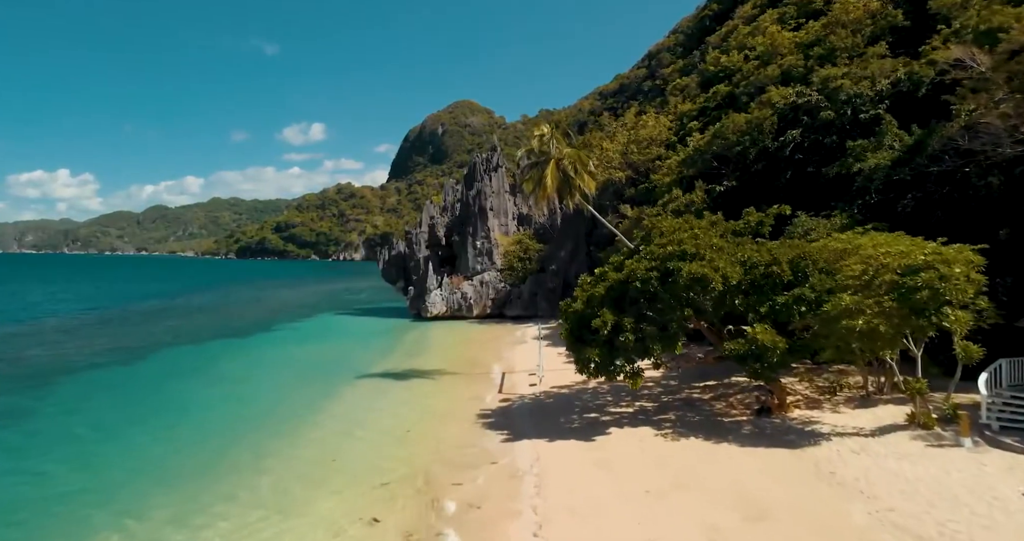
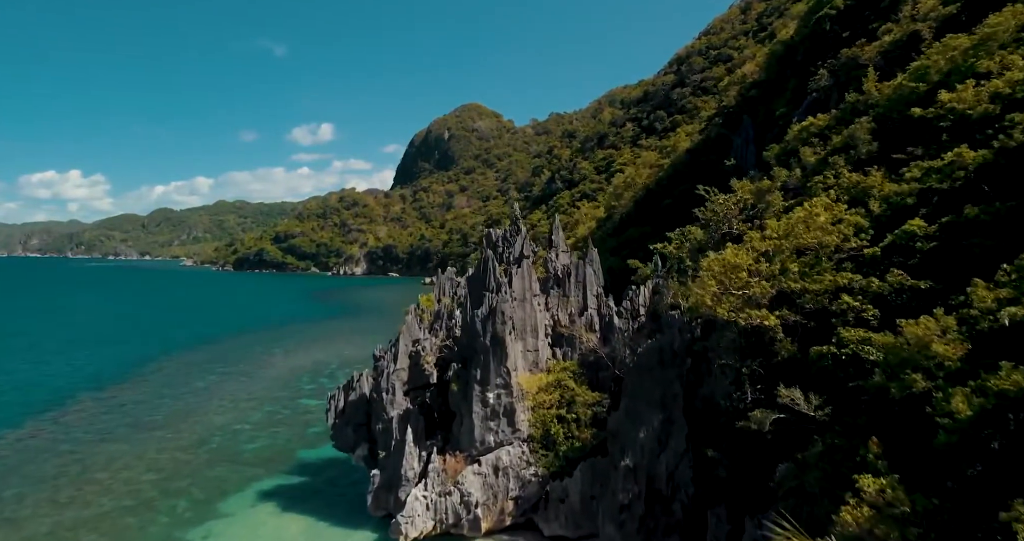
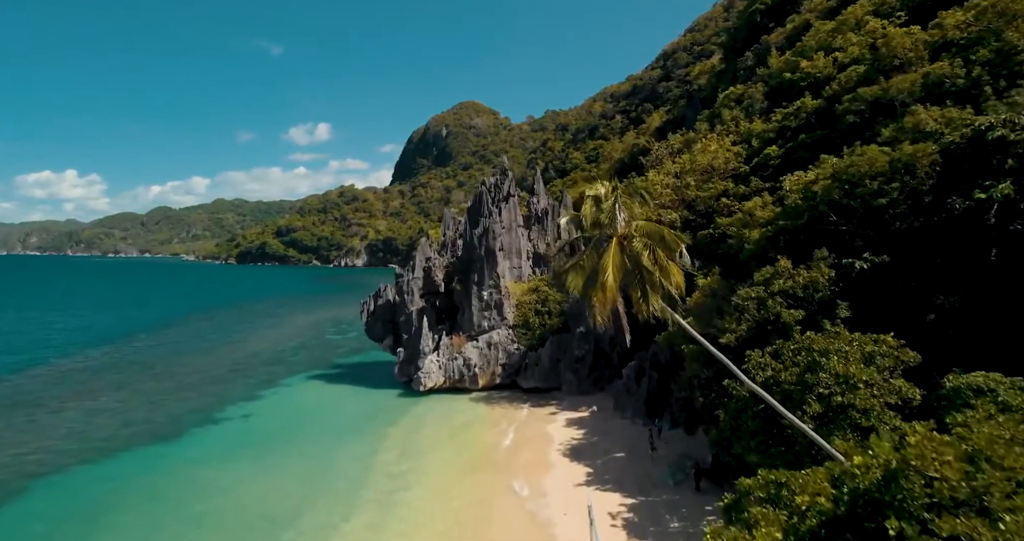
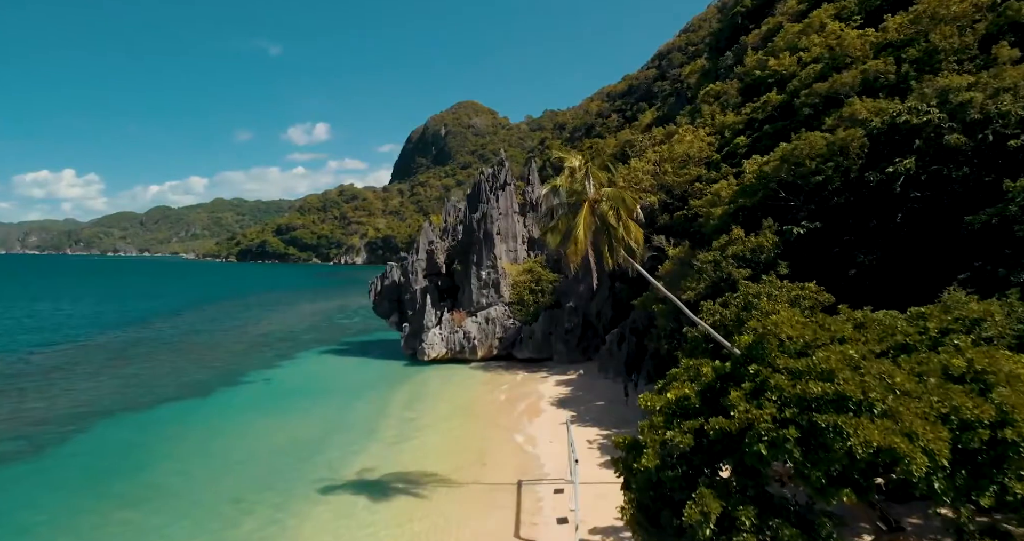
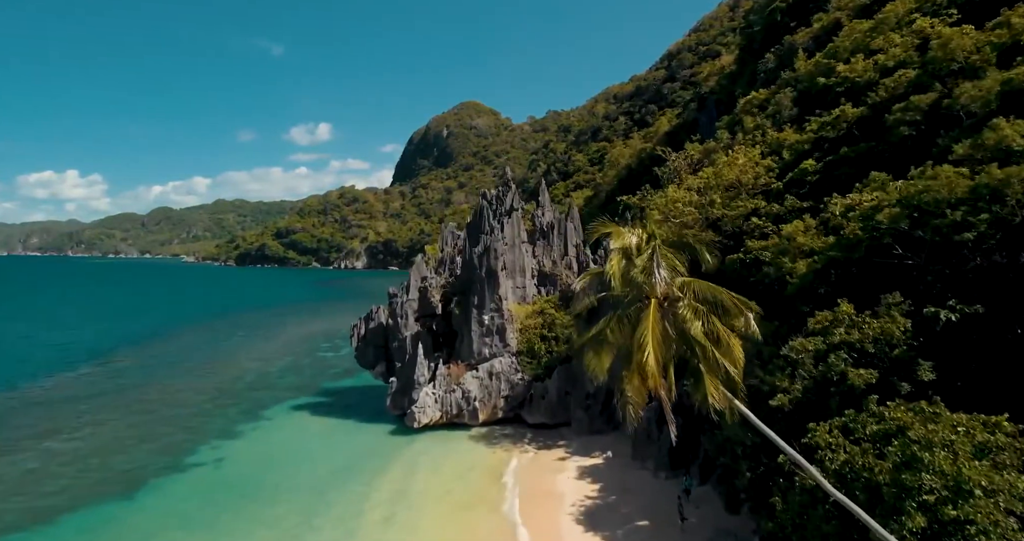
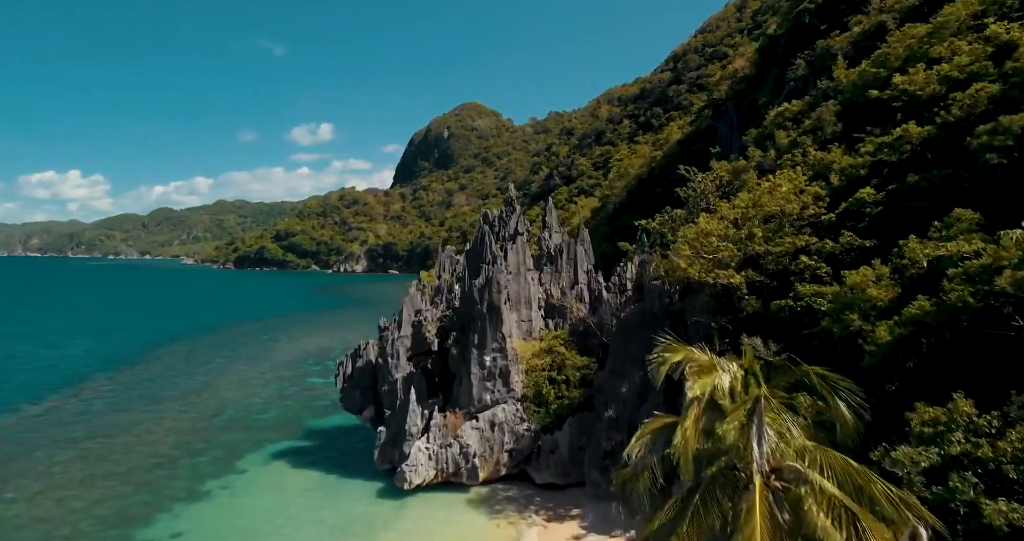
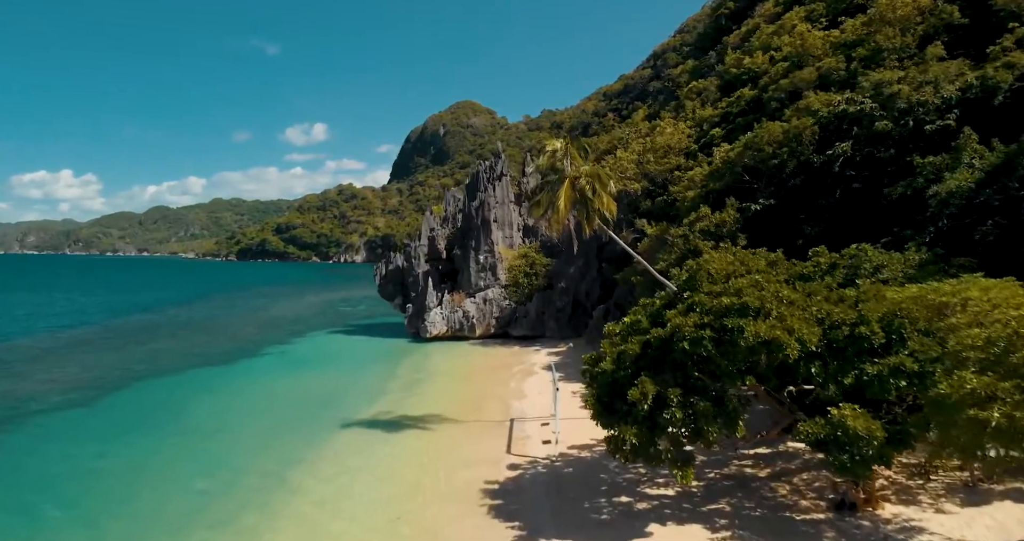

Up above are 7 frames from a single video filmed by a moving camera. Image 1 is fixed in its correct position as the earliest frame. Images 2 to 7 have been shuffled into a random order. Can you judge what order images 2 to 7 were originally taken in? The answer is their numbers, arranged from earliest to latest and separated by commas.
7, 4, 3, 5, 6, 2
